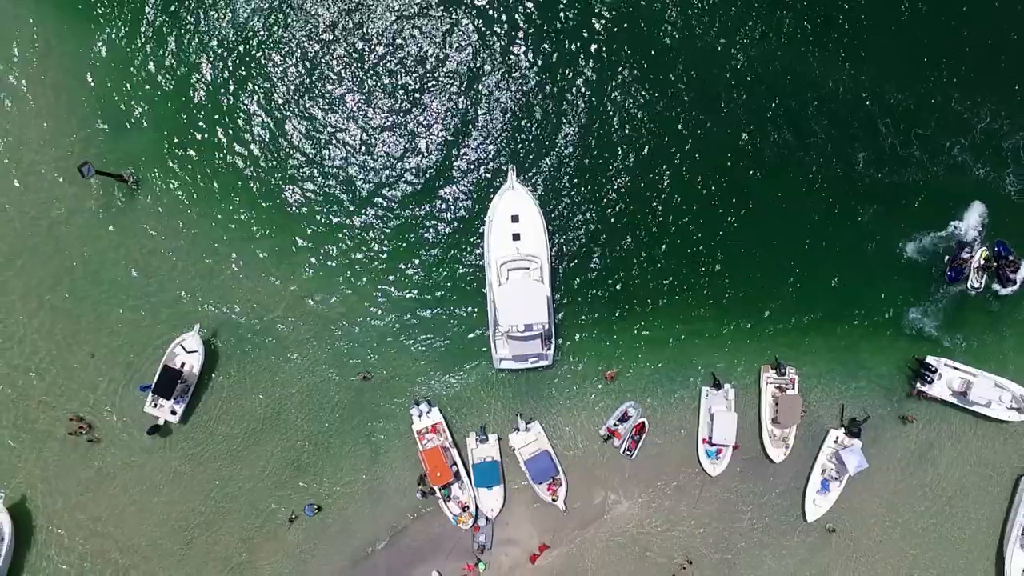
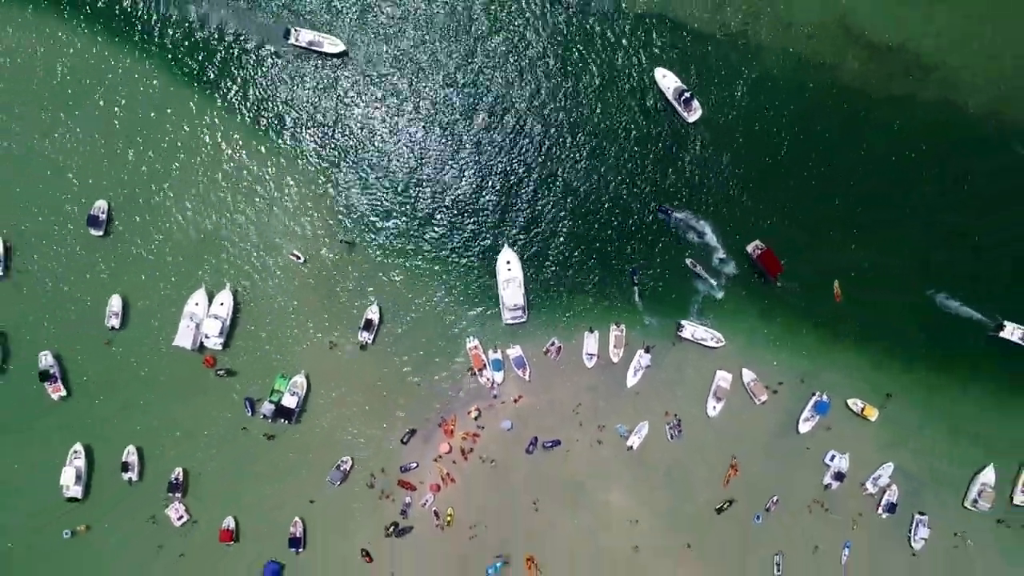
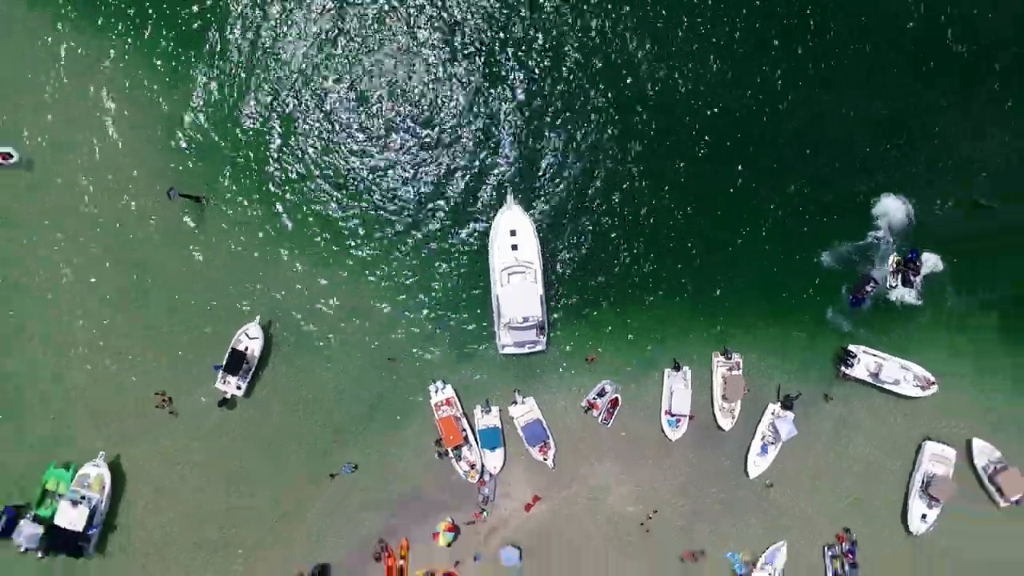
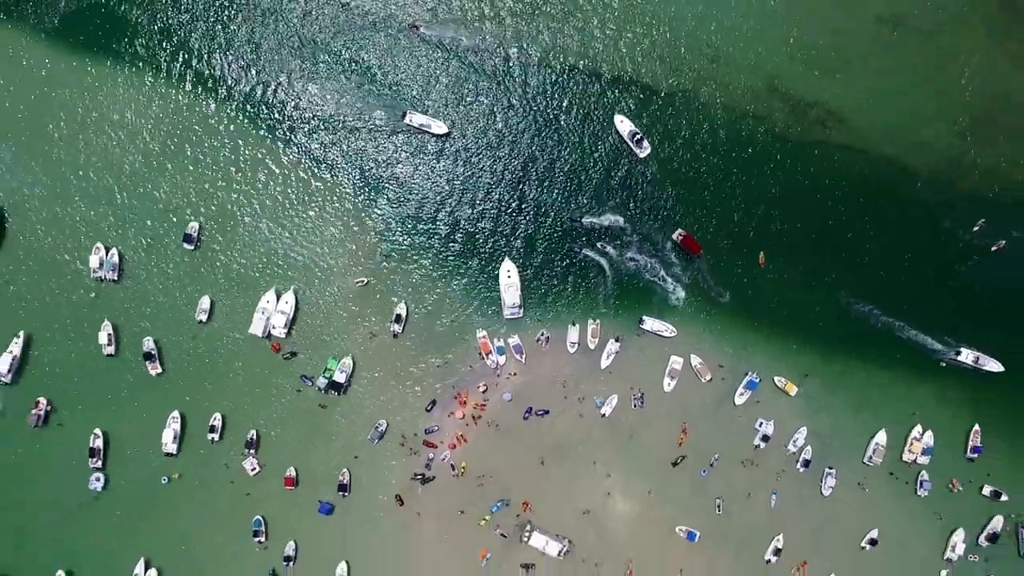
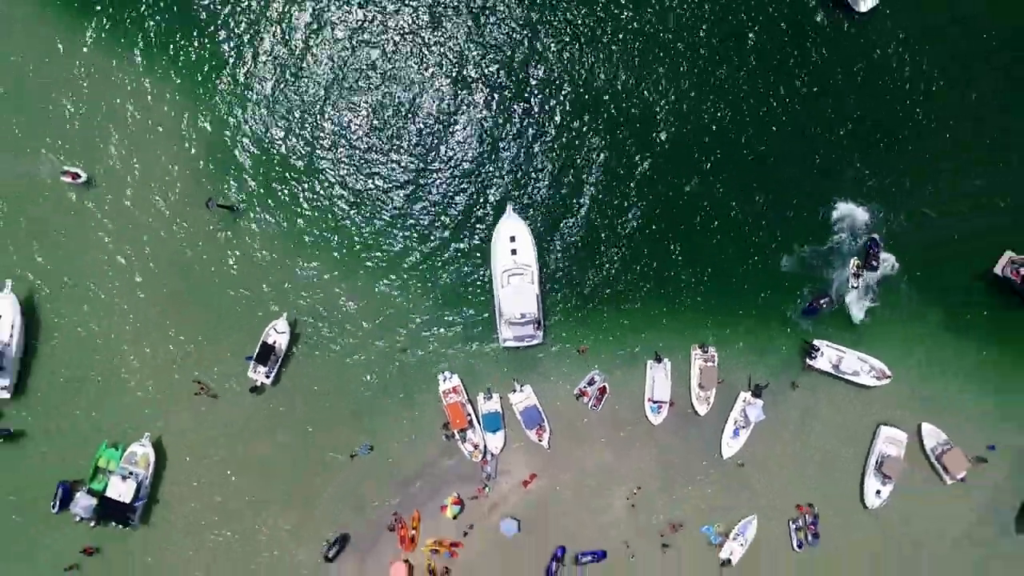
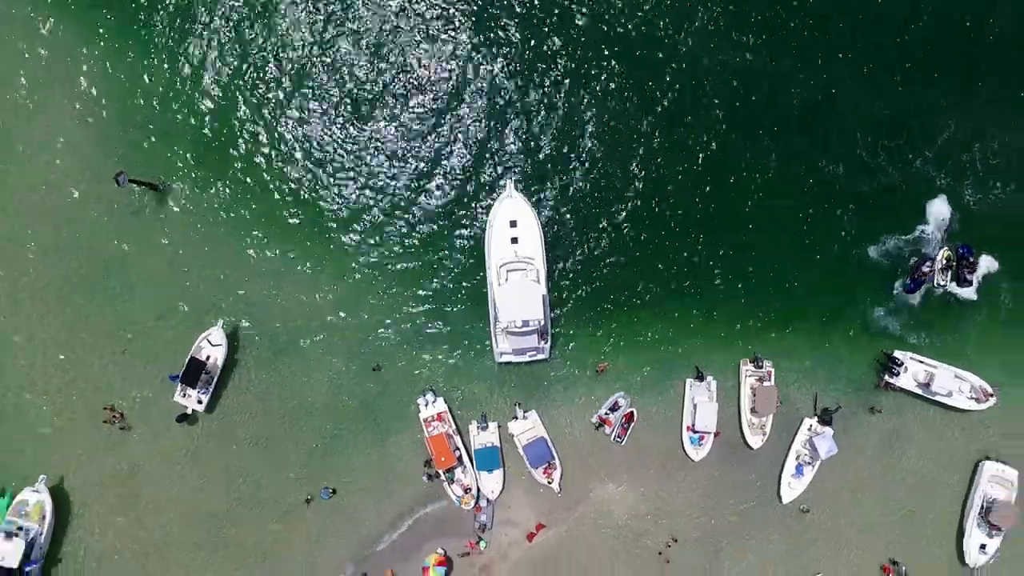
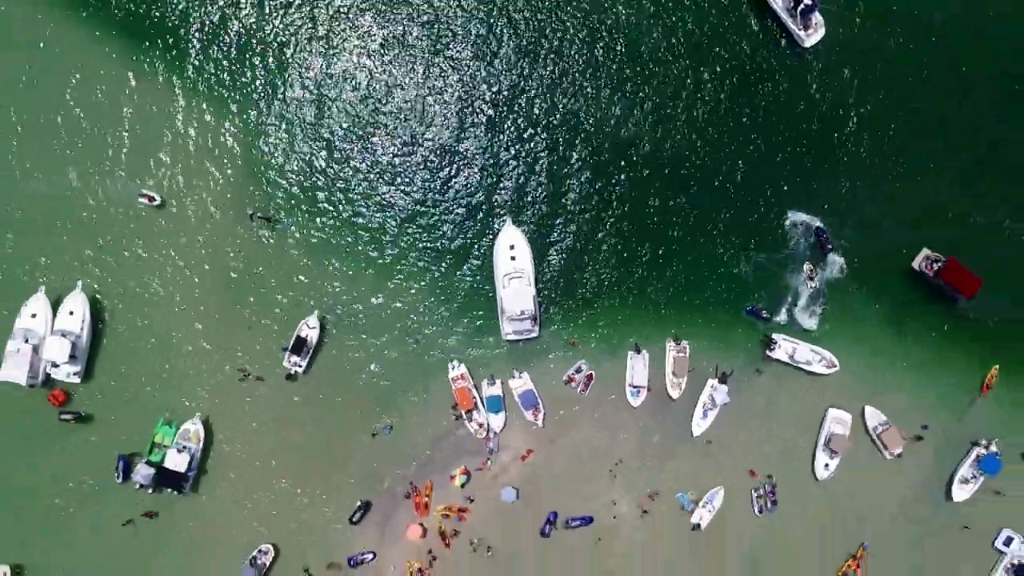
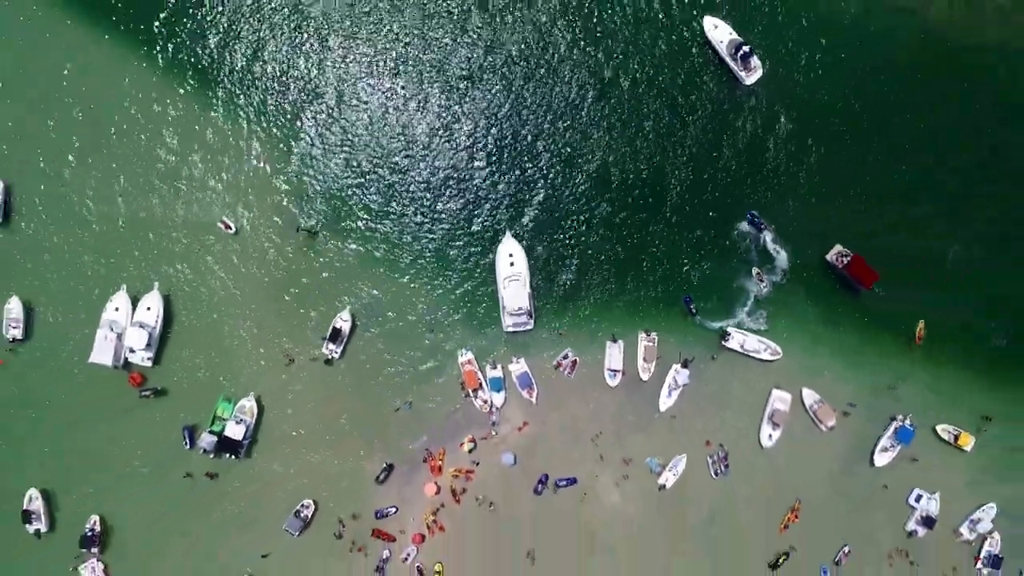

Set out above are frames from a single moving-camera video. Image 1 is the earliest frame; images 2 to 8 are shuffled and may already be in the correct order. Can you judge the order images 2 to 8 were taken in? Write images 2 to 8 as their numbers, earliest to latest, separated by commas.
6, 3, 5, 7, 8, 2, 4
